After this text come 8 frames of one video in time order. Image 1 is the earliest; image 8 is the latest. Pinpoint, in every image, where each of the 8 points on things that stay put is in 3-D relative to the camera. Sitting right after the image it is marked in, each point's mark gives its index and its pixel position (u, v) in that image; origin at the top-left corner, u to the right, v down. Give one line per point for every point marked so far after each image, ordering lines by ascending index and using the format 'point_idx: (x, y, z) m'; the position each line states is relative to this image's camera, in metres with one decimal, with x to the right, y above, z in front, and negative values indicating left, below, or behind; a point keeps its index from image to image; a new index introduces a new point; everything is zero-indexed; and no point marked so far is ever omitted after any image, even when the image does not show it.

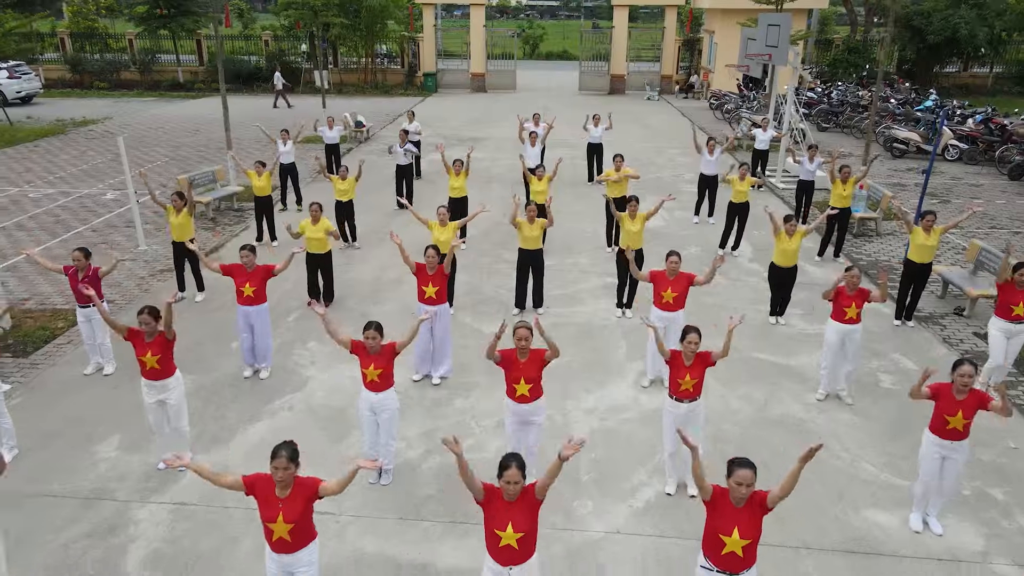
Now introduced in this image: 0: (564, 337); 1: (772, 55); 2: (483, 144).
0: (+0.5, -0.4, +8.1) m
1: (+4.2, +3.9, +15.1) m
2: (-0.6, +2.9, +18.4) m
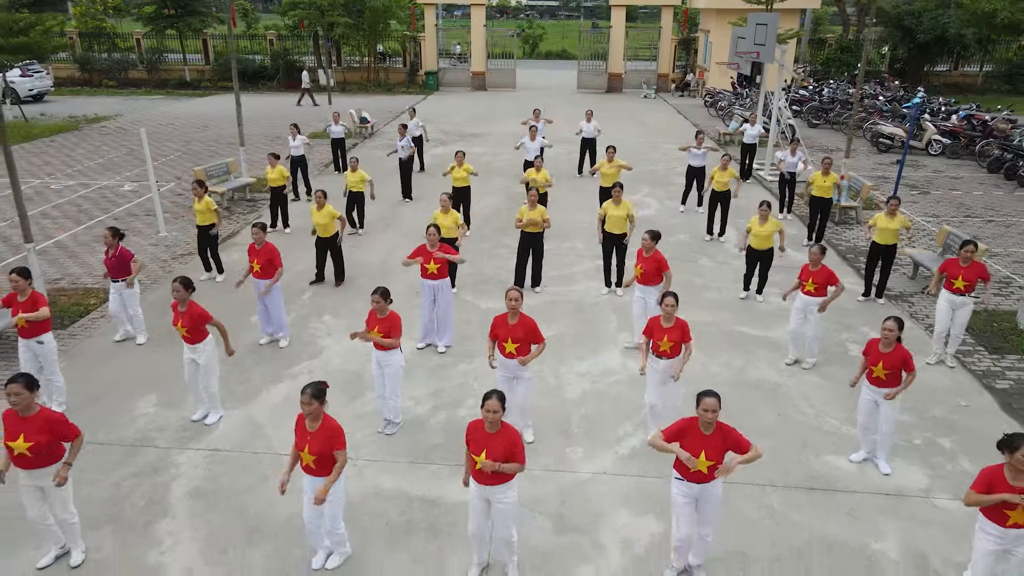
0: (+0.5, -0.2, +8.8) m
1: (+4.2, +4.1, +15.7) m
2: (-0.6, +3.1, +19.0) m
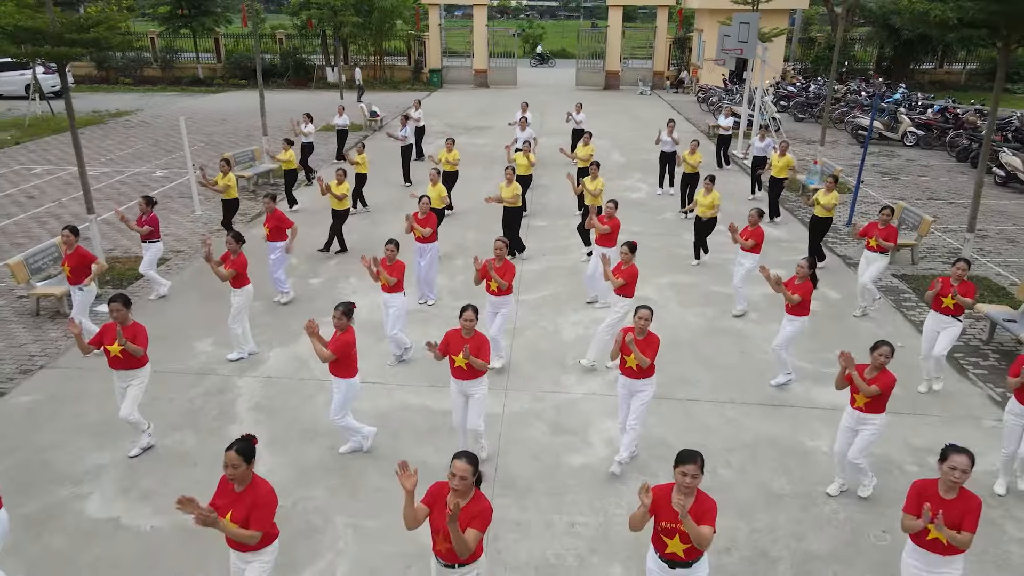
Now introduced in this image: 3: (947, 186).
0: (+0.5, +0.1, +9.9) m
1: (+4.3, +4.4, +16.9) m
2: (-0.5, +3.4, +20.2) m
3: (+7.1, +1.7, +14.8) m
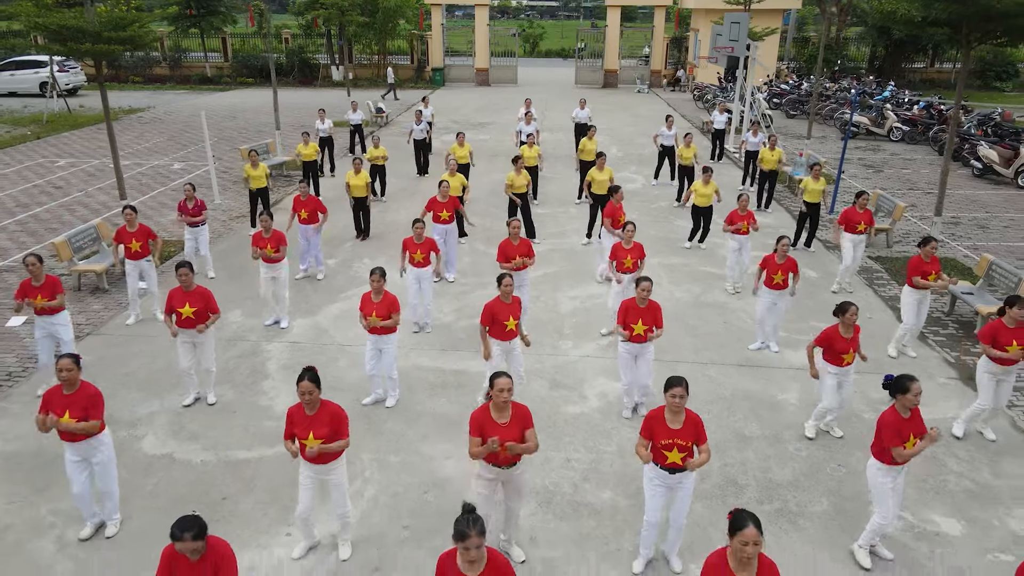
0: (+0.5, +0.4, +10.7) m
1: (+4.3, +4.6, +17.7) m
2: (-0.5, +3.7, +21.0) m
3: (+7.1, +1.9, +15.6) m
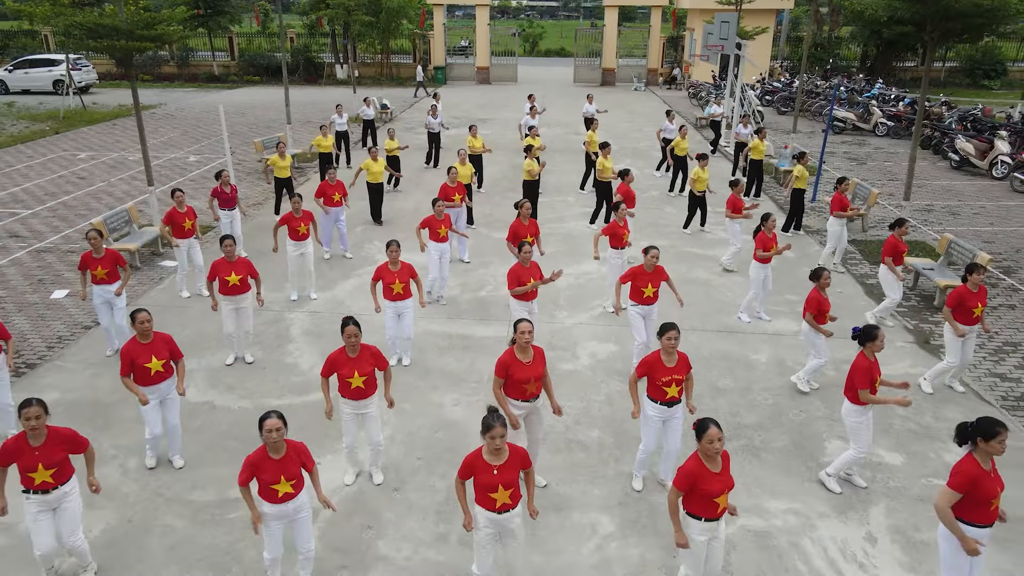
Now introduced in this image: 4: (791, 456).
0: (+0.5, +0.6, +11.5) m
1: (+4.3, +4.9, +18.5) m
2: (-0.5, +3.9, +21.8) m
3: (+7.1, +2.1, +16.4) m
4: (+1.9, -1.1, +6.1) m
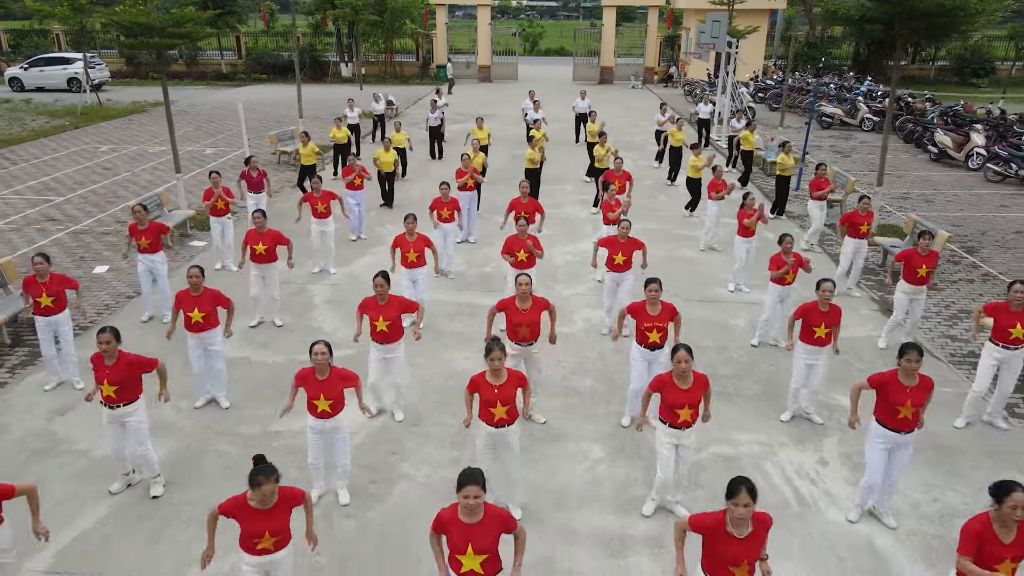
0: (+0.5, +0.9, +12.4) m
1: (+4.3, +5.2, +19.4) m
2: (-0.5, +4.2, +22.6) m
3: (+7.1, +2.4, +17.2) m
4: (+1.9, -0.9, +7.0) m
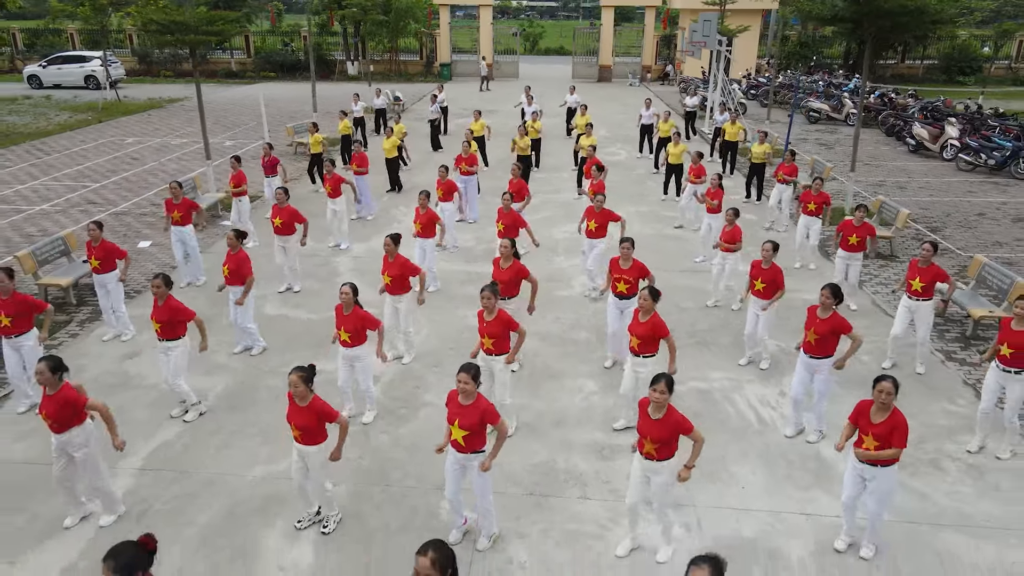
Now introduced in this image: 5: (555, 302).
0: (+0.6, +1.2, +13.5) m
1: (+4.4, +5.5, +20.4) m
2: (-0.4, +4.5, +23.7) m
3: (+7.2, +2.7, +18.3) m
4: (+1.9, -0.5, +8.0) m
5: (+0.4, -0.2, +9.2) m
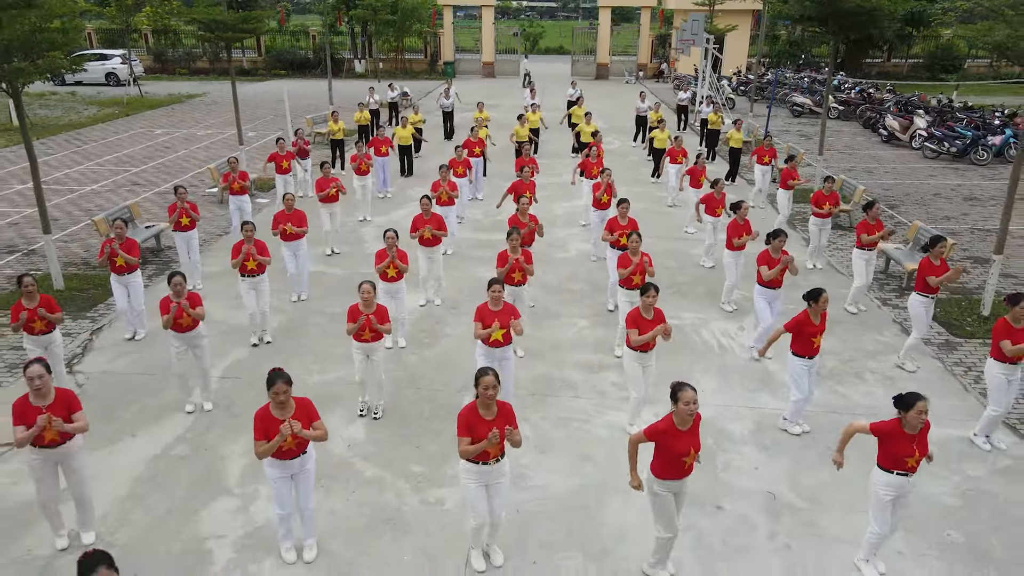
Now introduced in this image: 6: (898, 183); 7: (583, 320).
0: (+0.6, +1.6, +14.9) m
1: (+4.4, +5.9, +21.9) m
2: (-0.4, +4.9, +25.2) m
3: (+7.2, +3.1, +19.8) m
4: (+2.0, -0.1, +9.5) m
5: (+0.5, +0.3, +10.7) m
6: (+6.5, +1.7, +15.3) m
7: (+0.7, -0.3, +8.8) m
